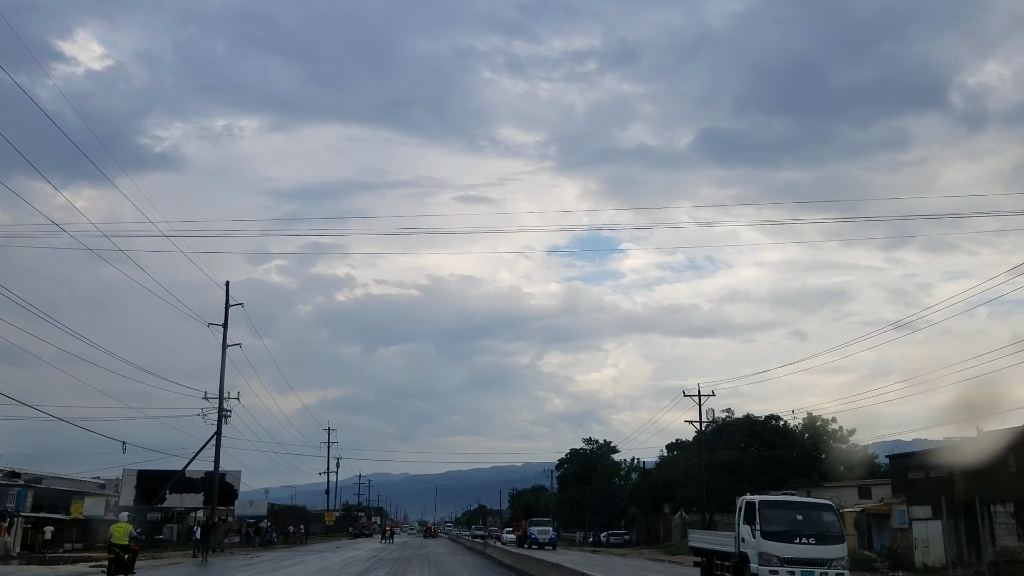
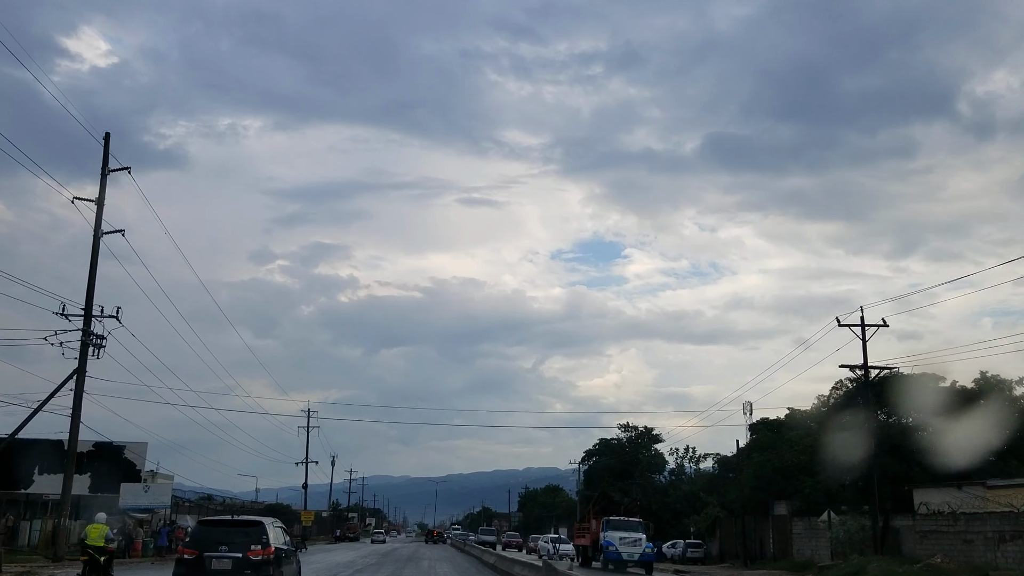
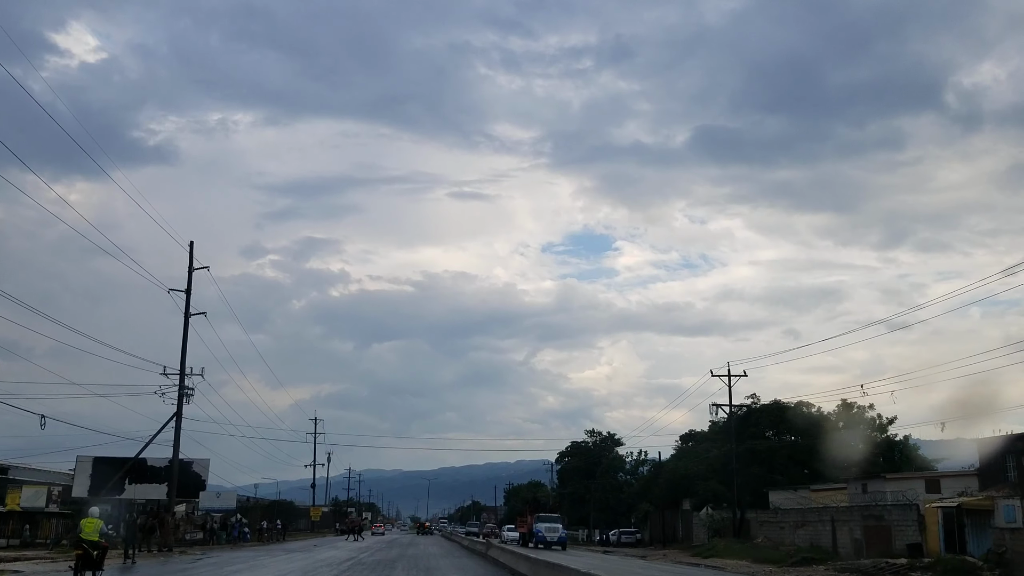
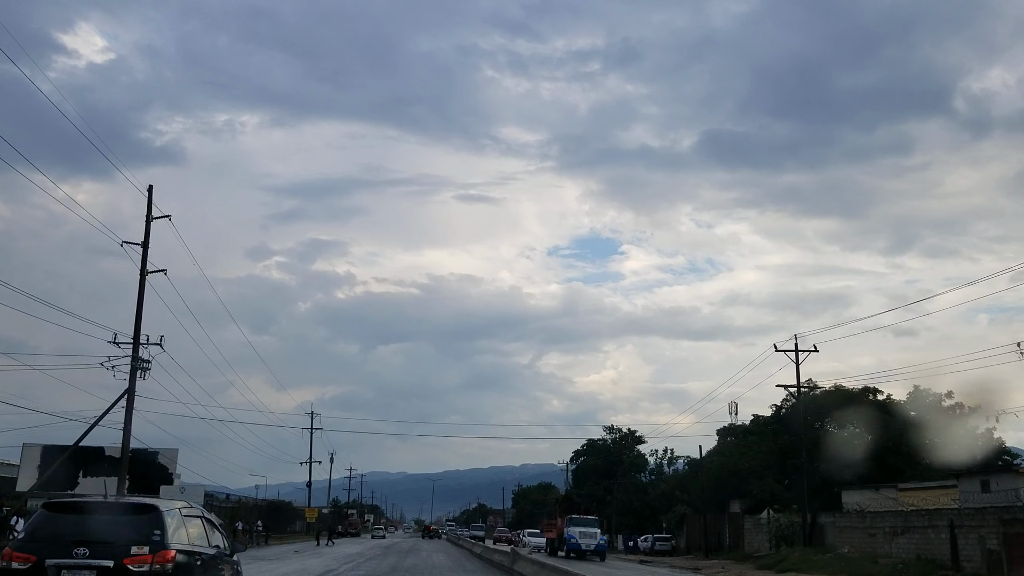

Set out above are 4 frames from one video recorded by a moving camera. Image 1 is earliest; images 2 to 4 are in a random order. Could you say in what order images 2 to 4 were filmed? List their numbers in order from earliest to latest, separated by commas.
3, 4, 2
